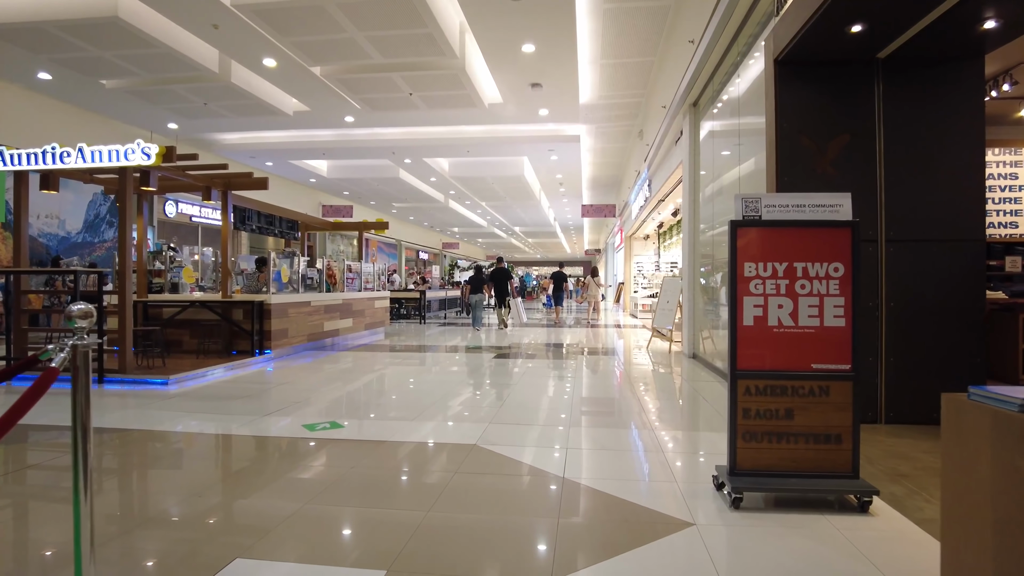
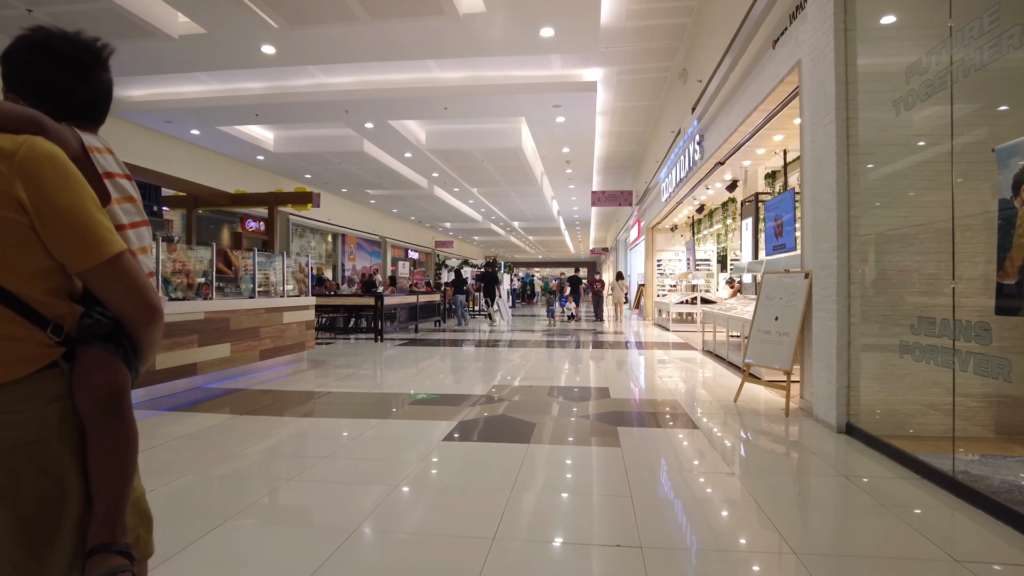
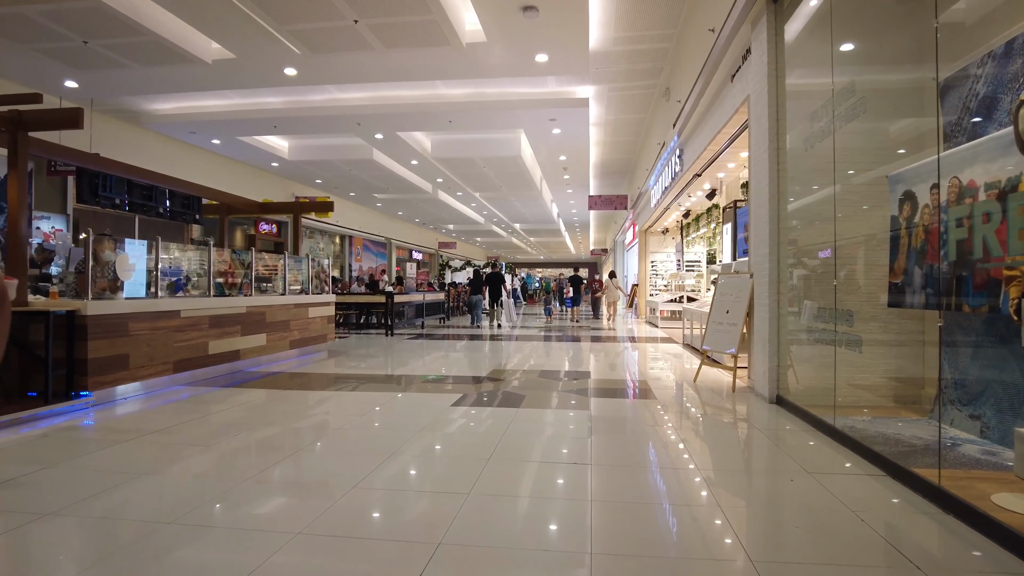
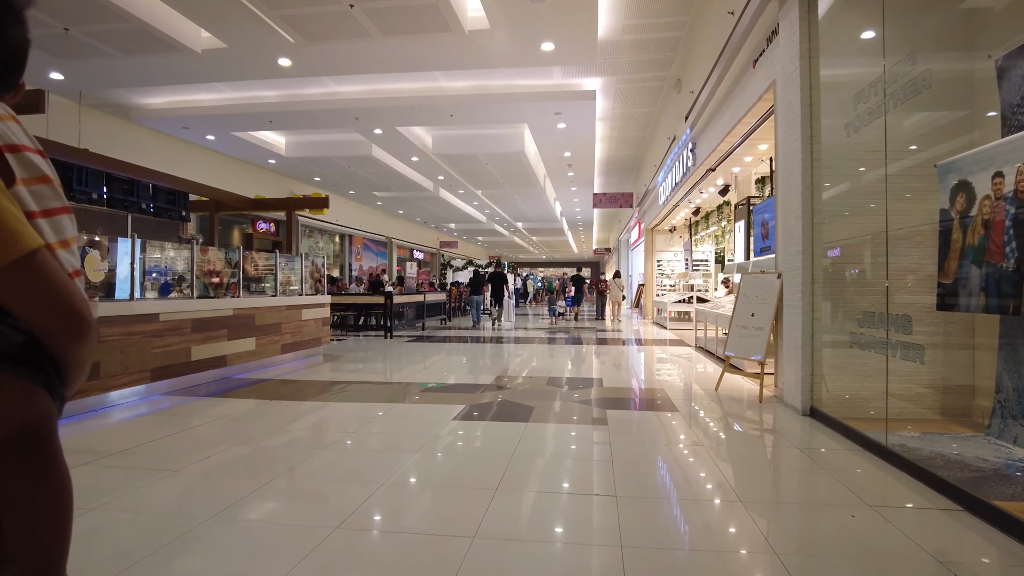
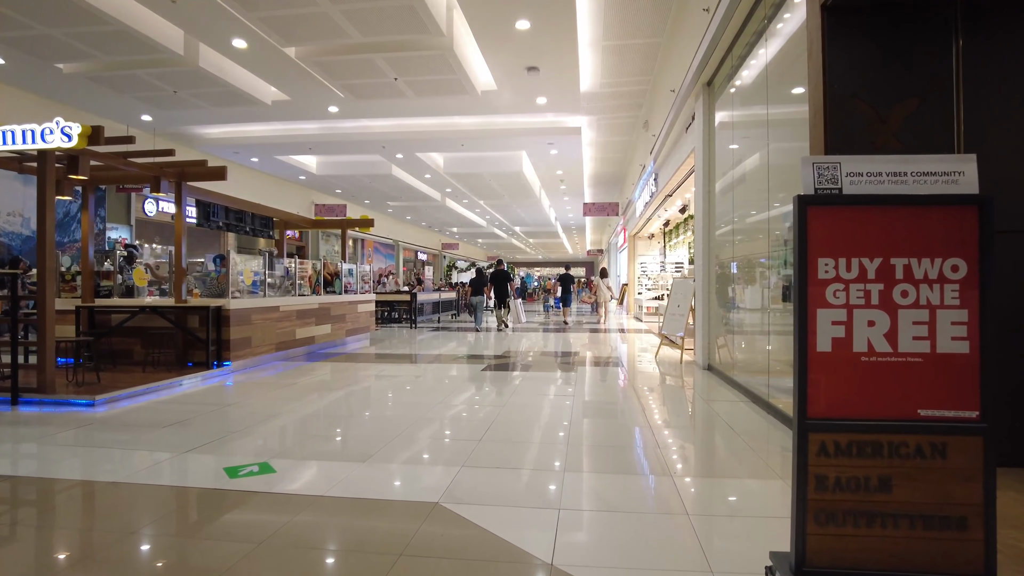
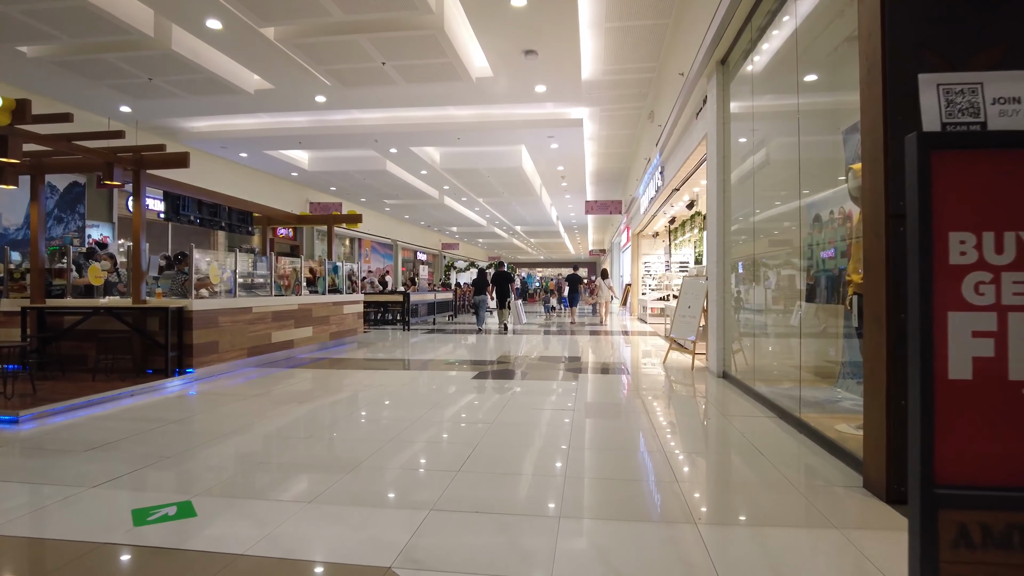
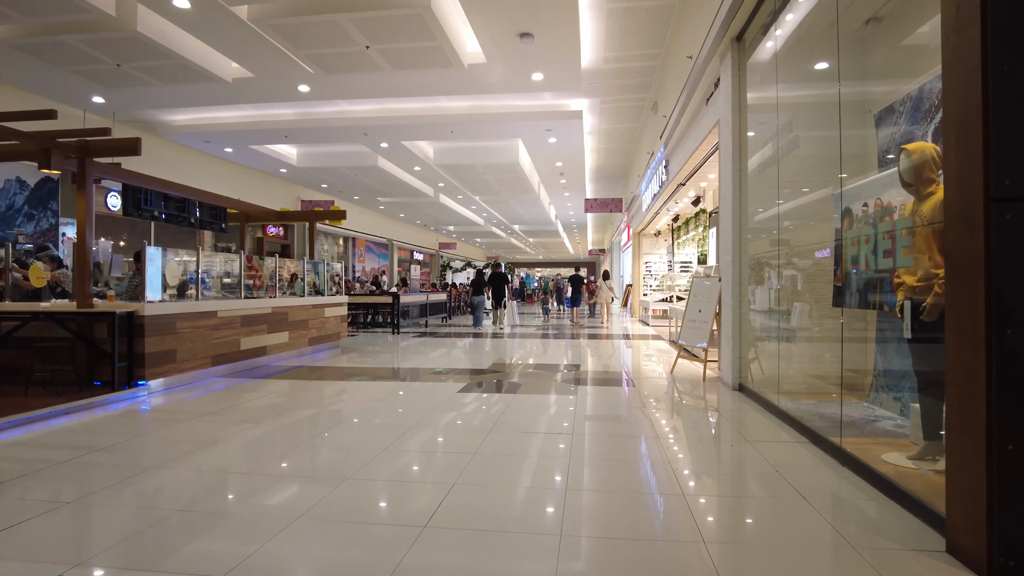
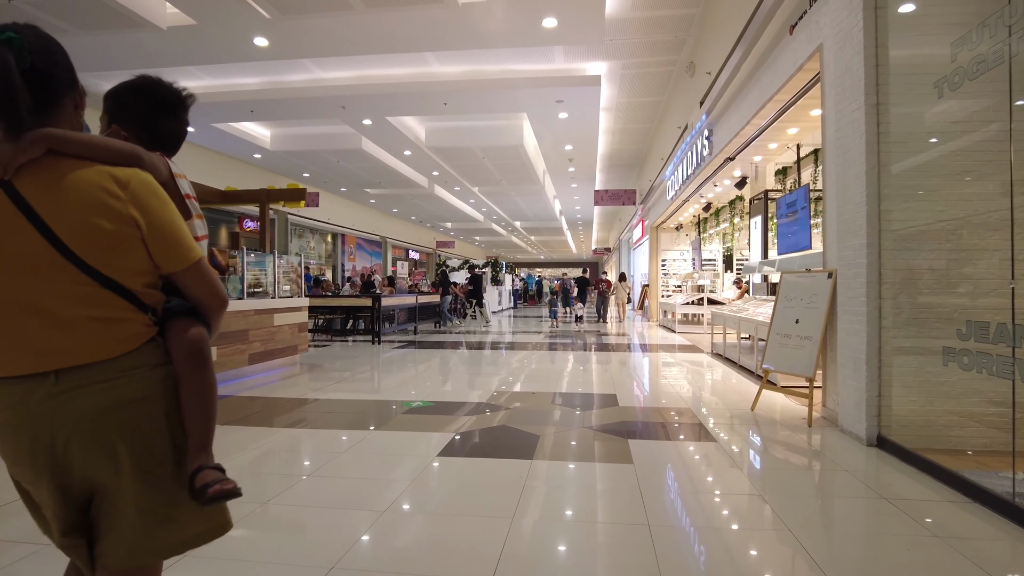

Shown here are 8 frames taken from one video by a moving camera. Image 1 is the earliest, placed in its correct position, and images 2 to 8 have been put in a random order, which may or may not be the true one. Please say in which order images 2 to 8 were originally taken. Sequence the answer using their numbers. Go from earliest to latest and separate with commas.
5, 6, 7, 3, 4, 2, 8
